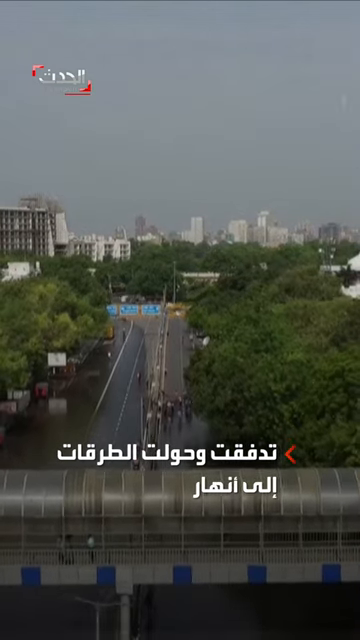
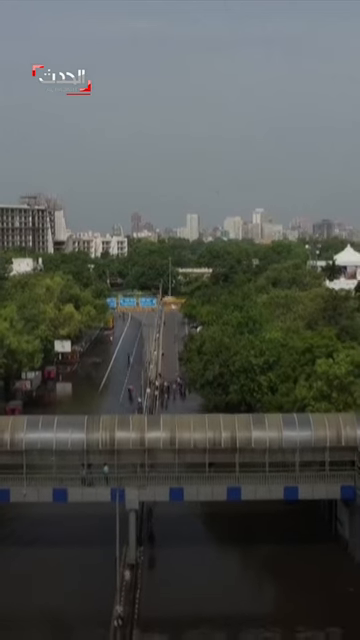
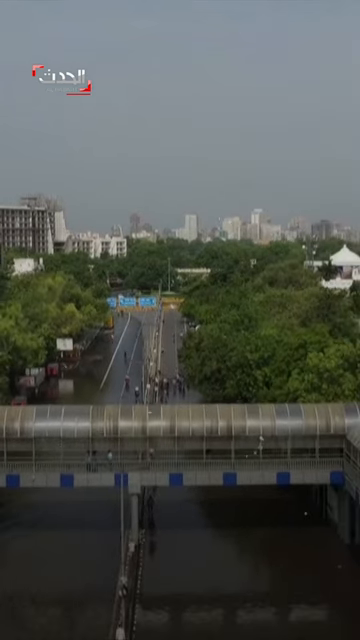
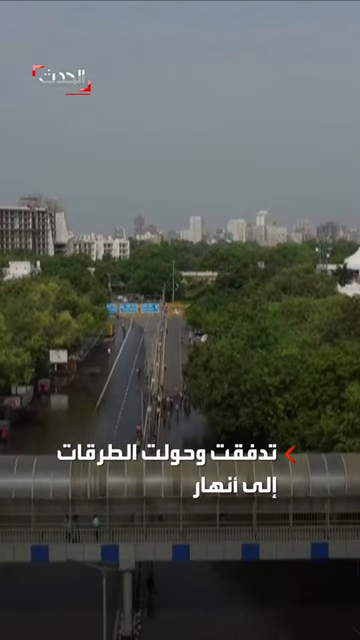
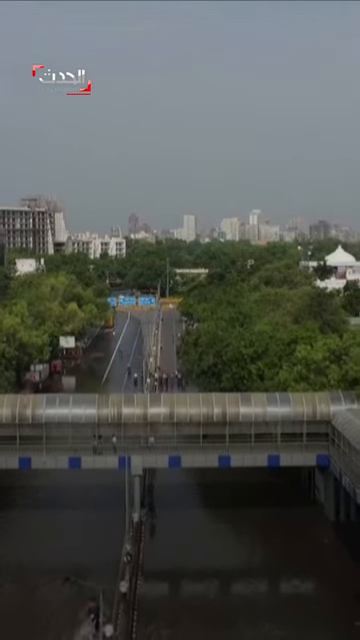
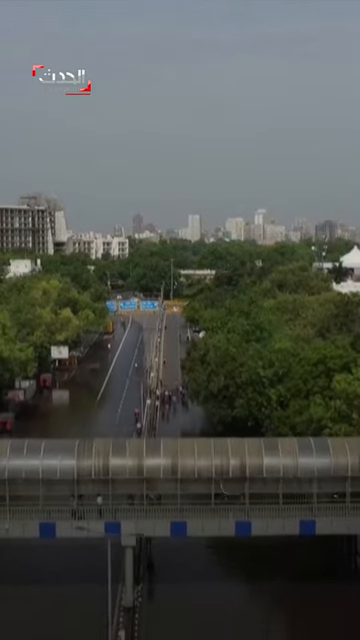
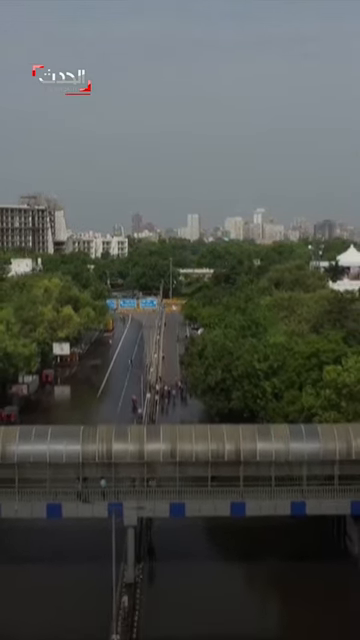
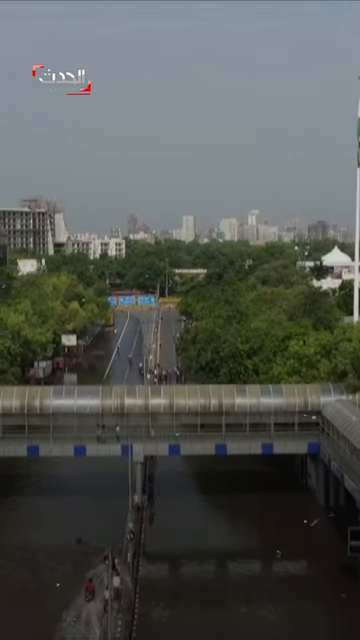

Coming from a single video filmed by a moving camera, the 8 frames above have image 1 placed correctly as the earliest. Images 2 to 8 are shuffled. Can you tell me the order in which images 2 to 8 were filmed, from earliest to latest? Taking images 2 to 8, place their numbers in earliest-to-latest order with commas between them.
4, 6, 7, 2, 3, 5, 8
